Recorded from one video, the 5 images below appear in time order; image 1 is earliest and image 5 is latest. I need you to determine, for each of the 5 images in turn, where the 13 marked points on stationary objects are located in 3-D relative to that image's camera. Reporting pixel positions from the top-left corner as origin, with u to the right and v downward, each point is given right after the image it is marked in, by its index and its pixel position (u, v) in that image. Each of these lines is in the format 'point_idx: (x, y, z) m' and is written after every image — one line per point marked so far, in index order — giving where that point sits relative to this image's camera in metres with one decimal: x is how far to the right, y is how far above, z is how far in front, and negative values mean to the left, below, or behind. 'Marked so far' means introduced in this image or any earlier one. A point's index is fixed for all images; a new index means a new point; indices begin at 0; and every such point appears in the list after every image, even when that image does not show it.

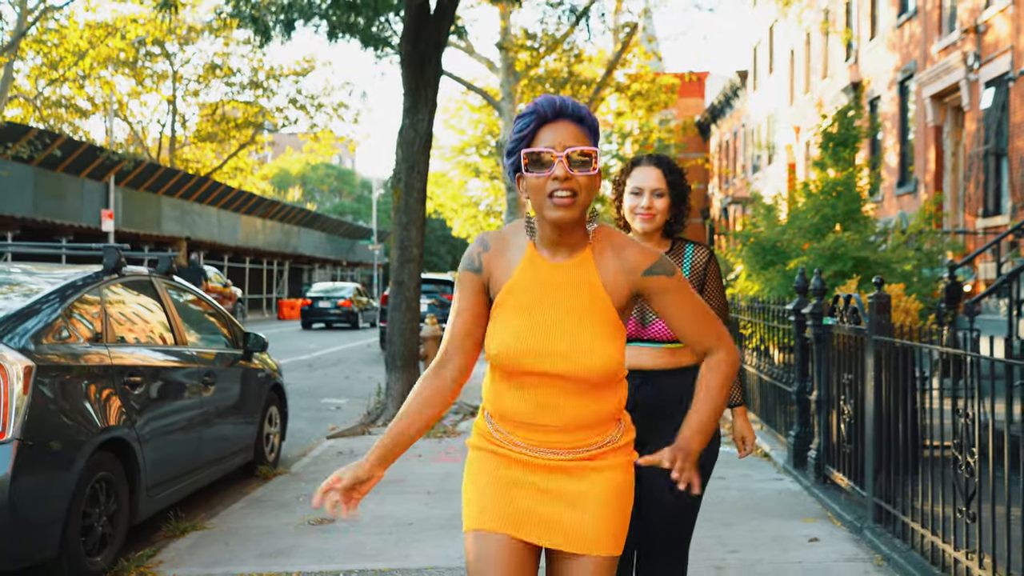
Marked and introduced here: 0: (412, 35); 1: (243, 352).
0: (-1.0, +2.6, +10.7) m
1: (-2.1, -0.5, +8.2) m
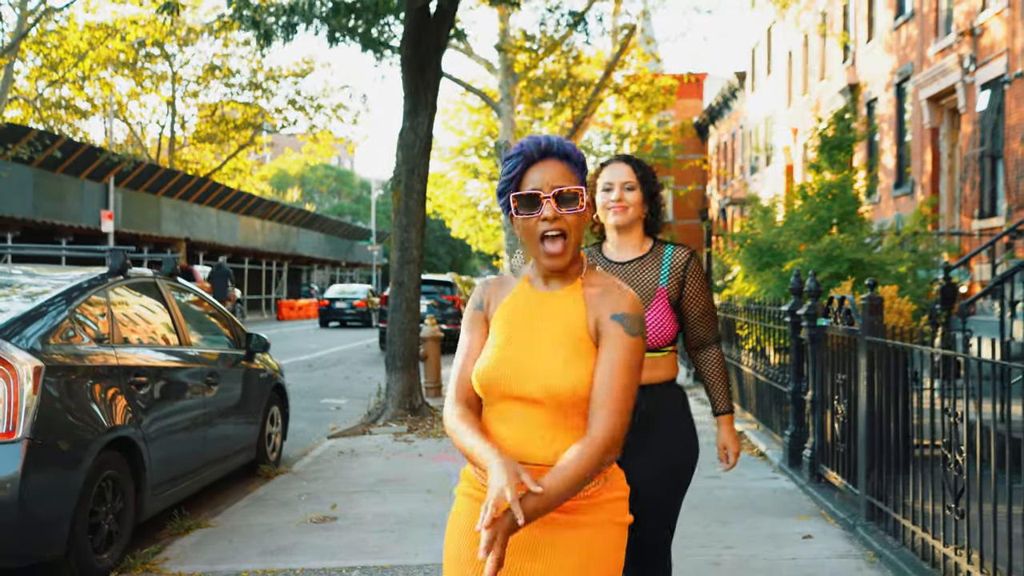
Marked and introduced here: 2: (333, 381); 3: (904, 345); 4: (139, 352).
0: (-1.1, +2.6, +10.8) m
1: (-2.2, -0.5, +8.3) m
2: (-2.8, -1.5, +16.2) m
3: (+2.0, -0.3, +5.3) m
4: (-2.3, -0.4, +6.3) m
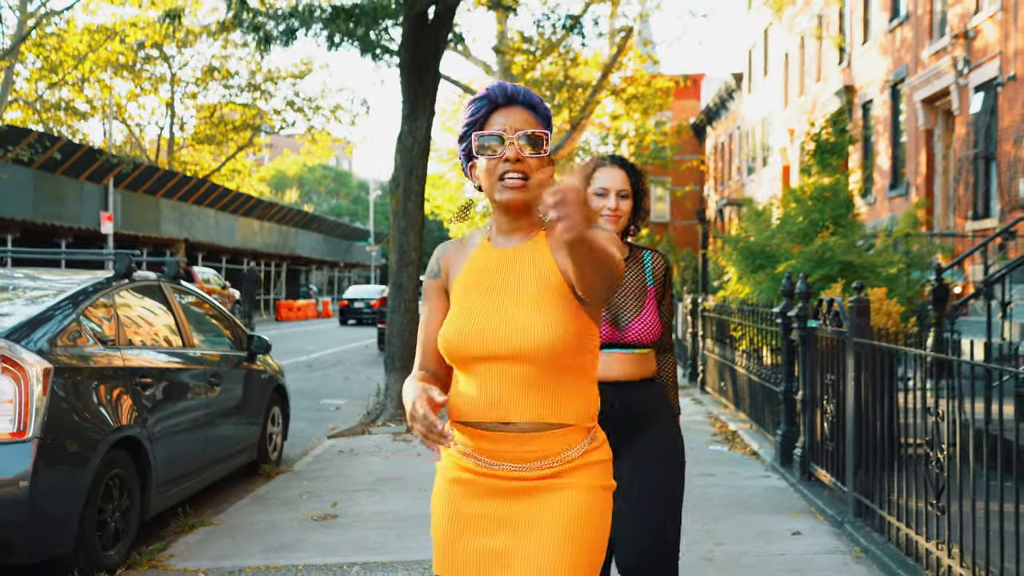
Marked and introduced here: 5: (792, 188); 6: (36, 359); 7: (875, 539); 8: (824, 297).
0: (-1.1, +2.6, +11.0) m
1: (-2.2, -0.5, +8.4) m
2: (-2.9, -1.5, +16.4) m
3: (+2.0, -0.3, +5.5) m
4: (-2.3, -0.4, +6.5) m
5: (+3.7, +1.3, +13.6) m
6: (-2.4, -0.4, +5.1) m
7: (+1.9, -1.3, +5.4) m
8: (+2.1, -0.1, +7.1) m
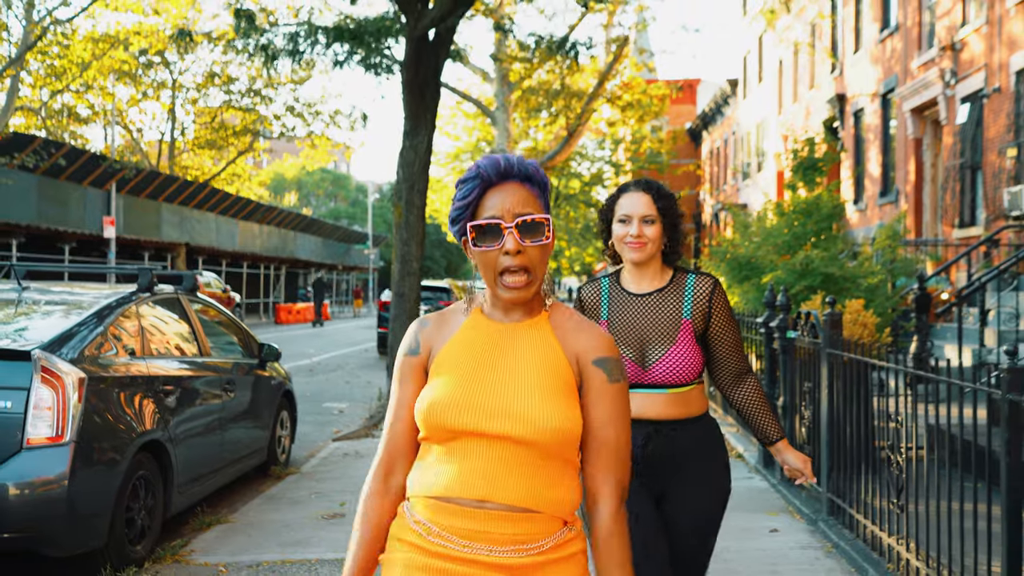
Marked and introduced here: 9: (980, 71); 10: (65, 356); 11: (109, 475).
0: (-1.1, +2.5, +11.4) m
1: (-2.2, -0.6, +8.9) m
2: (-2.9, -1.6, +16.8) m
3: (+2.0, -0.4, +5.9) m
4: (-2.3, -0.5, +6.9) m
5: (+3.7, +1.2, +14.0) m
6: (-2.4, -0.4, +5.5) m
7: (+1.9, -1.4, +5.9) m
8: (+2.1, -0.1, +7.5) m
9: (+8.4, +3.9, +18.3) m
10: (-2.4, -0.4, +5.6) m
11: (-2.2, -1.0, +5.6) m
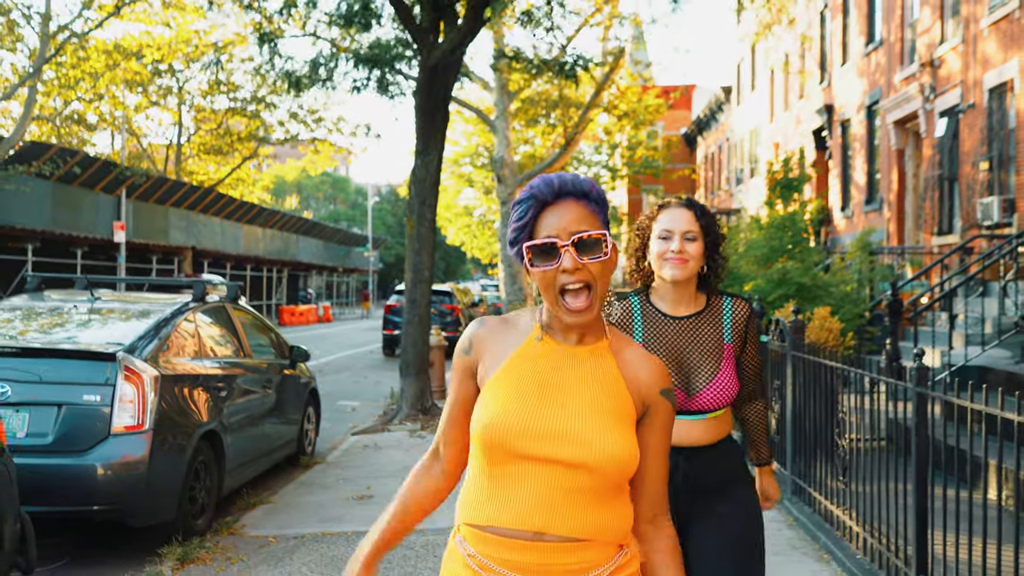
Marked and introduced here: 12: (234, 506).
0: (-1.1, +2.4, +12.4) m
1: (-2.2, -0.7, +9.8) m
2: (-2.9, -1.7, +17.8) m
3: (+2.1, -0.5, +6.9) m
4: (-2.3, -0.6, +7.9) m
5: (+3.7, +1.1, +15.0) m
6: (-2.3, -0.5, +6.5) m
7: (+2.0, -1.5, +6.9) m
8: (+2.2, -0.2, +8.5) m
9: (+8.4, +3.8, +19.4) m
10: (-2.4, -0.5, +6.6) m
11: (-2.1, -1.1, +6.6) m
12: (-2.2, -1.7, +7.9) m
